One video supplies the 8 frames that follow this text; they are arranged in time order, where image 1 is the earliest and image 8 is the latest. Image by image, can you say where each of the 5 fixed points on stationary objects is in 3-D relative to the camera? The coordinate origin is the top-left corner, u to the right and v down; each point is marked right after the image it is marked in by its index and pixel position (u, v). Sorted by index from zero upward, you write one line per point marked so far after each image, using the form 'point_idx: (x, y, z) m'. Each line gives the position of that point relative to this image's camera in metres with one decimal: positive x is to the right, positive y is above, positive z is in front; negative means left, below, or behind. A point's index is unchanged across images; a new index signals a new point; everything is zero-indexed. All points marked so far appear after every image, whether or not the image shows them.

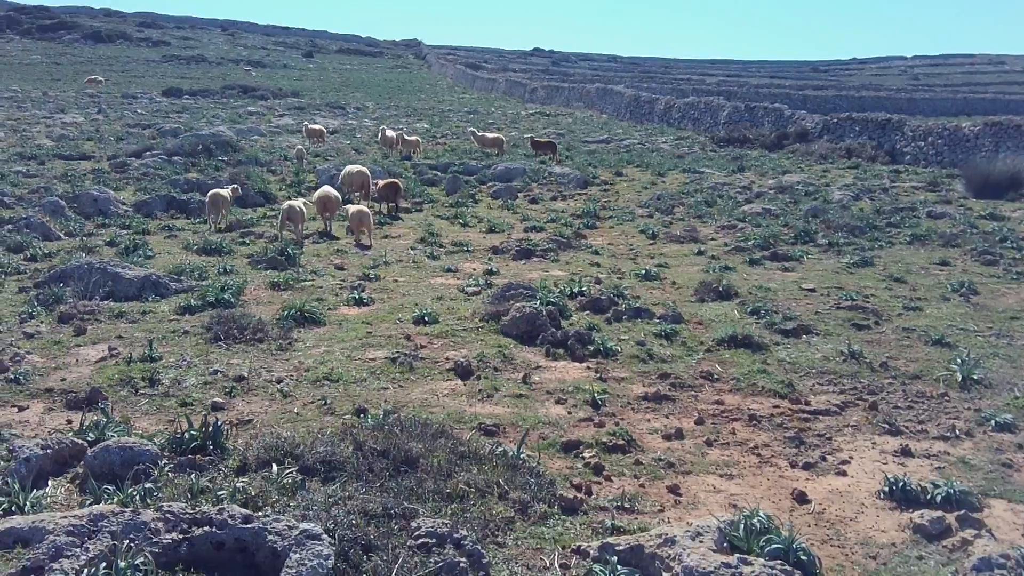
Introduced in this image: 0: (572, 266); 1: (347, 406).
0: (+0.9, +0.3, +14.4) m
1: (-1.3, -1.0, +7.8) m
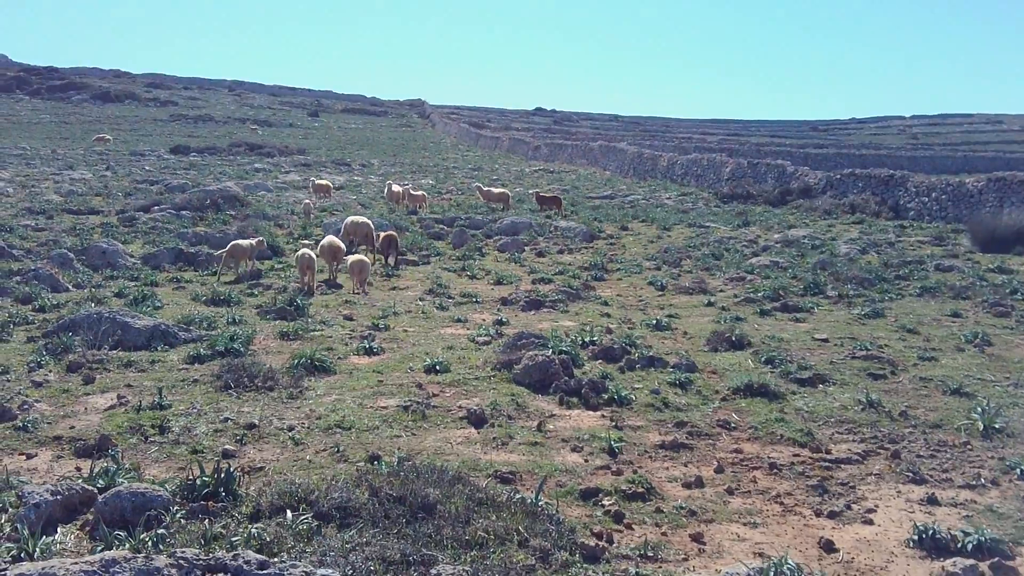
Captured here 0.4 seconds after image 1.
0: (+1.0, -0.4, +14.3) m
1: (-1.2, -1.3, +7.7) m
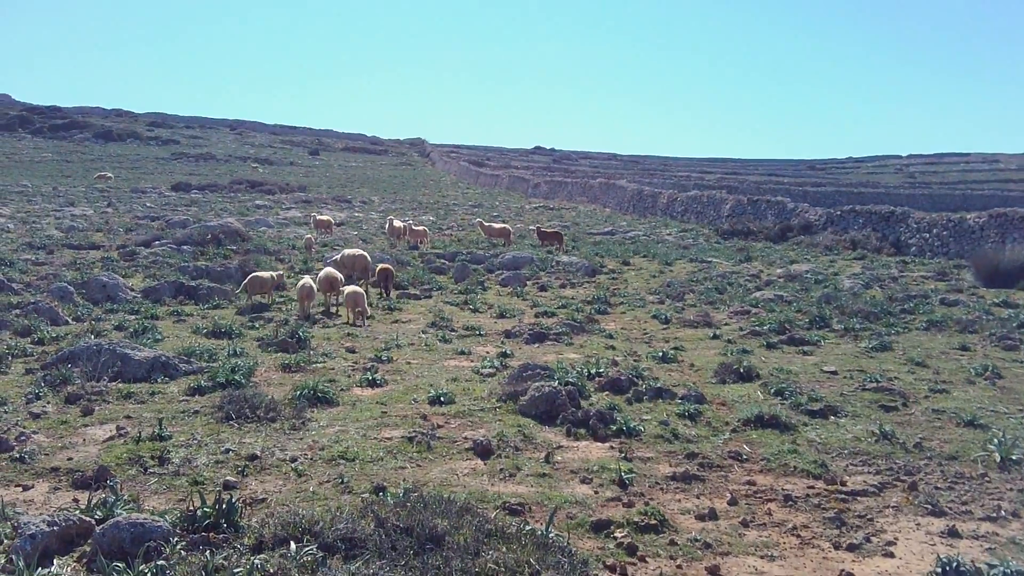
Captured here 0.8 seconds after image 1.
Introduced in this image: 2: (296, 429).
0: (+1.1, -0.9, +14.1) m
1: (-1.1, -1.5, +7.5) m
2: (-2.0, -1.3, +9.1) m
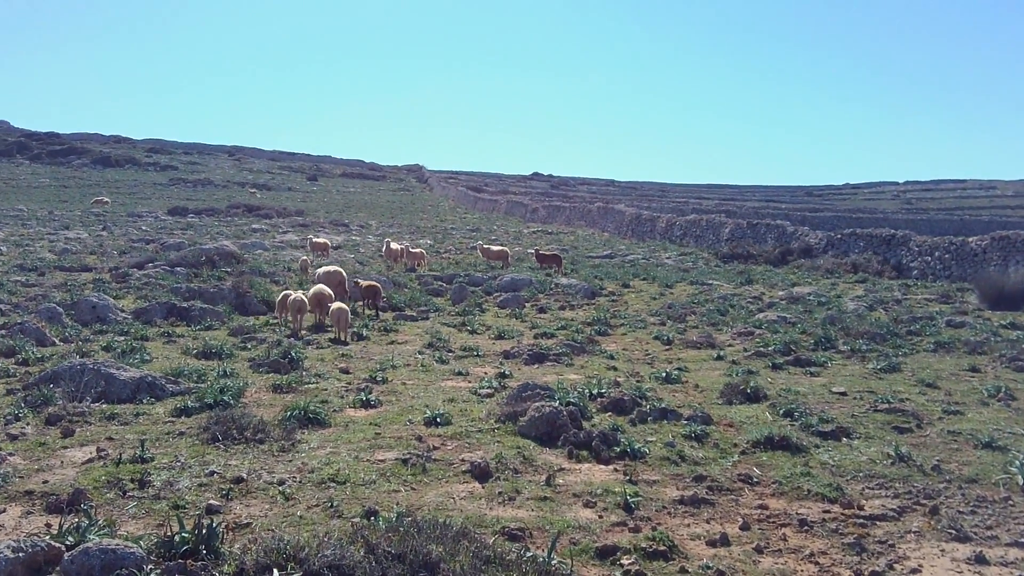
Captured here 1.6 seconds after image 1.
0: (+1.1, -1.2, +13.8) m
1: (-1.1, -1.6, +7.1) m
2: (-2.1, -1.5, +8.7) m
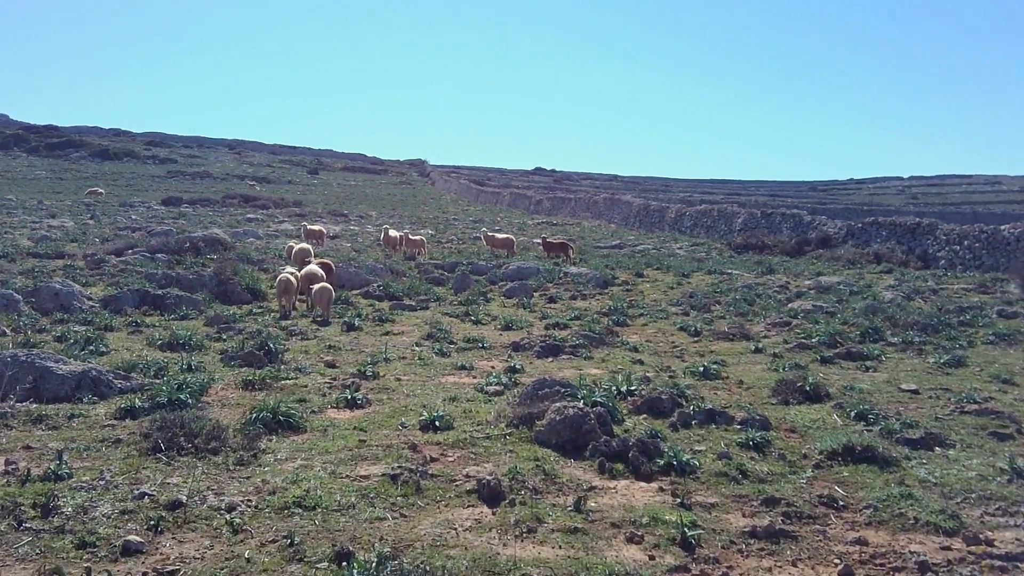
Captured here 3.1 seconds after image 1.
0: (+1.2, -0.9, +11.9) m
1: (-1.0, -1.4, +5.3) m
2: (-1.9, -1.3, +6.9) m
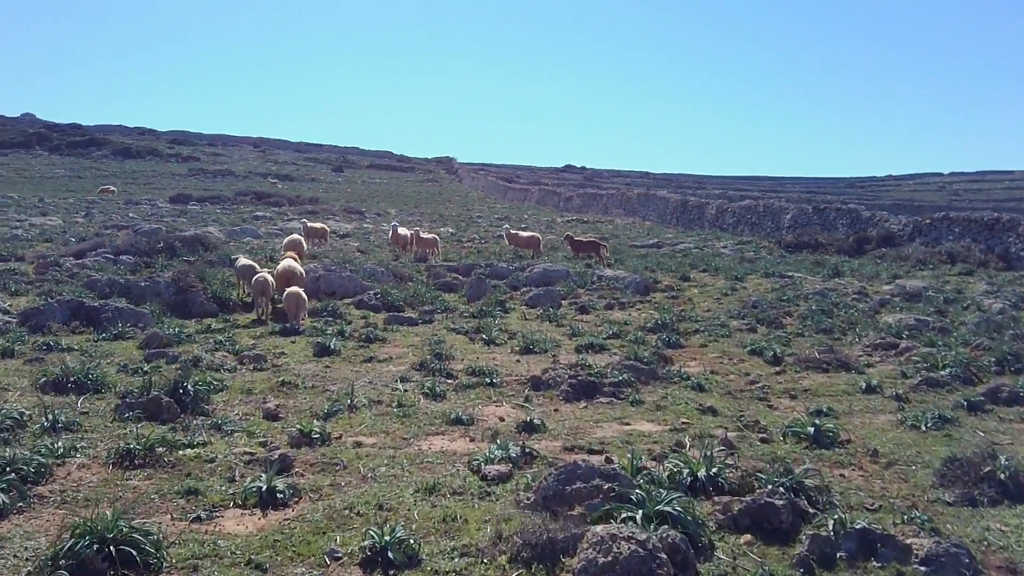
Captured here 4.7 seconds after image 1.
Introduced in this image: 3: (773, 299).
0: (+1.4, -1.1, +8.4) m
1: (-1.1, -1.6, +1.8) m
2: (-1.9, -1.4, +3.5) m
3: (+4.7, -0.2, +17.3) m
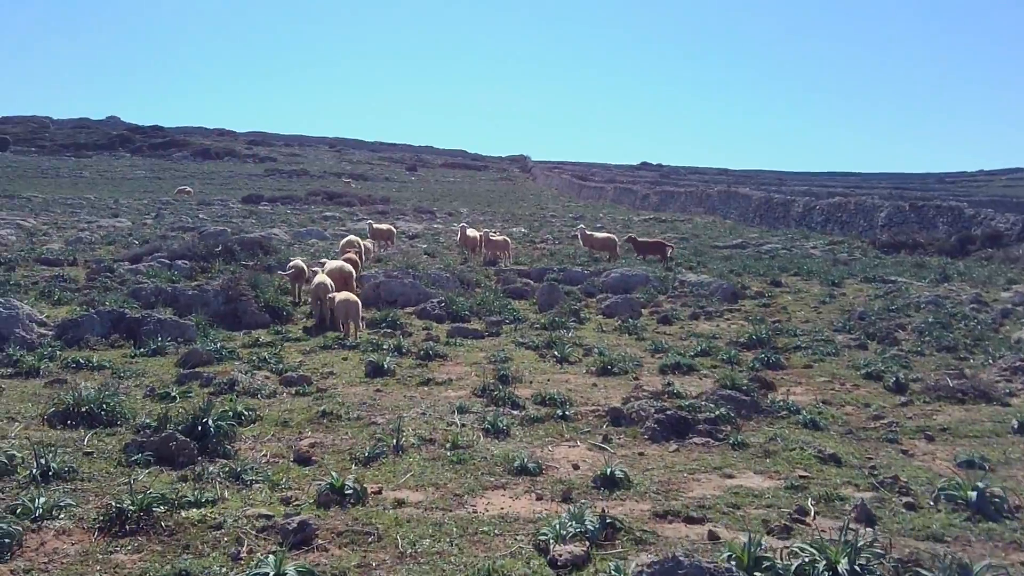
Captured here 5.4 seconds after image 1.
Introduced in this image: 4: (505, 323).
0: (+1.9, -1.2, +6.8) m
1: (-1.0, -1.7, +0.5) m
2: (-1.7, -1.6, +2.2) m
3: (+5.9, -0.4, +15.5) m
4: (-0.1, -0.5, +14.9) m
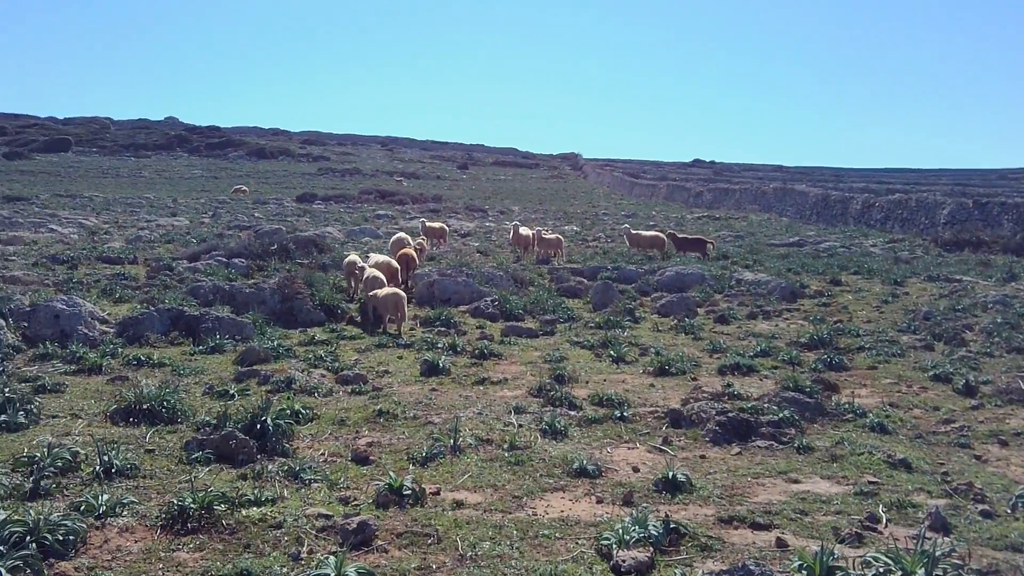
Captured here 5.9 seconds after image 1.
0: (+2.3, -1.2, +6.6) m
1: (-1.0, -1.8, +0.4) m
2: (-1.6, -1.6, +2.2) m
3: (+6.8, -0.3, +15.1) m
4: (+0.7, -0.5, +14.8) m
